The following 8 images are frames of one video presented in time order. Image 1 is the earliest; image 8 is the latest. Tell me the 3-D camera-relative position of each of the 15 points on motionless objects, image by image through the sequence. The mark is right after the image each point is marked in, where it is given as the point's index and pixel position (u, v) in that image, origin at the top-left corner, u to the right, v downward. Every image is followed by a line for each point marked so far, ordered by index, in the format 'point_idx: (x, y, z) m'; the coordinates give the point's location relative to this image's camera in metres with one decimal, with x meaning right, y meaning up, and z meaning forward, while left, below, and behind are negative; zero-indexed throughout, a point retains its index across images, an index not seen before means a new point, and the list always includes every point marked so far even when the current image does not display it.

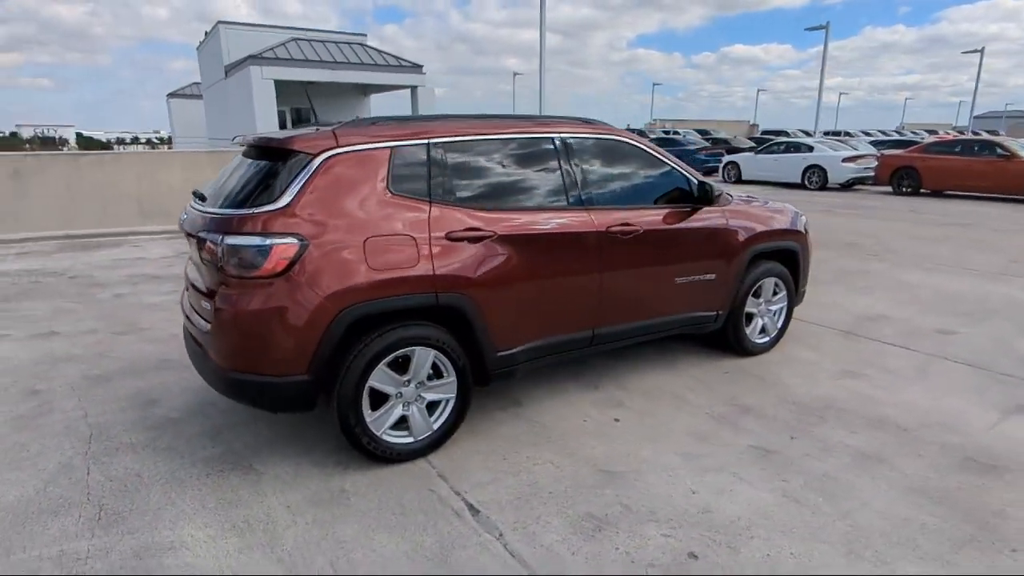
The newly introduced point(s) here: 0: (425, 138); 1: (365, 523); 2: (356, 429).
0: (-0.5, +0.8, +3.5) m
1: (-0.7, -1.1, +2.9) m
2: (-0.8, -0.7, +3.3) m
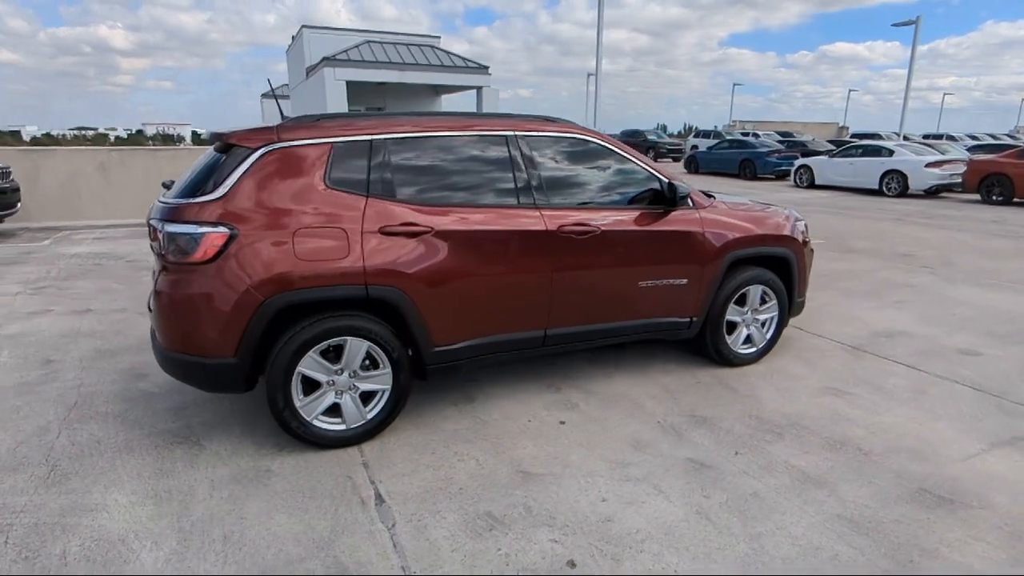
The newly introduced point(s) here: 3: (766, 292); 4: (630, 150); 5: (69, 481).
0: (-0.9, +0.9, +3.6) m
1: (-1.2, -1.1, +3.1) m
2: (-1.2, -0.7, +3.4) m
3: (+1.9, 0.0, +4.7) m
4: (+0.8, +0.9, +4.3) m
5: (-2.3, -1.0, +3.2) m
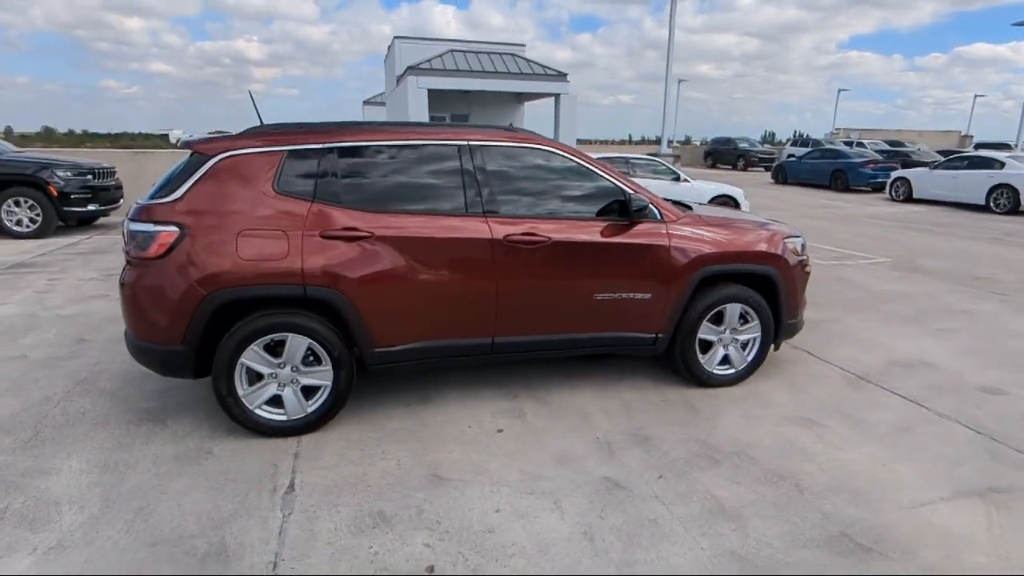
0: (-1.2, +0.9, +3.8) m
1: (-1.7, -1.0, +3.3) m
2: (-1.7, -0.7, +3.7) m
3: (+1.7, -0.2, +4.4) m
4: (+0.6, +0.9, +4.2) m
5: (-2.8, -0.9, +3.7) m
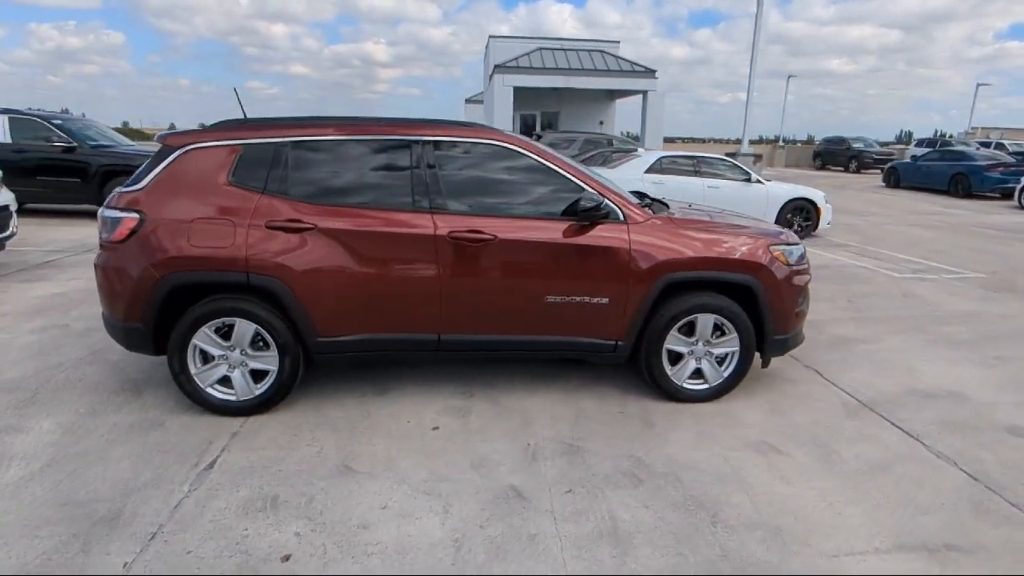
0: (-1.5, +1.0, +3.9) m
1: (-2.2, -0.9, +3.5) m
2: (-2.1, -0.6, +3.9) m
3: (+1.4, -0.2, +4.1) m
4: (+0.3, +0.9, +4.0) m
5: (-3.2, -0.8, +4.1) m
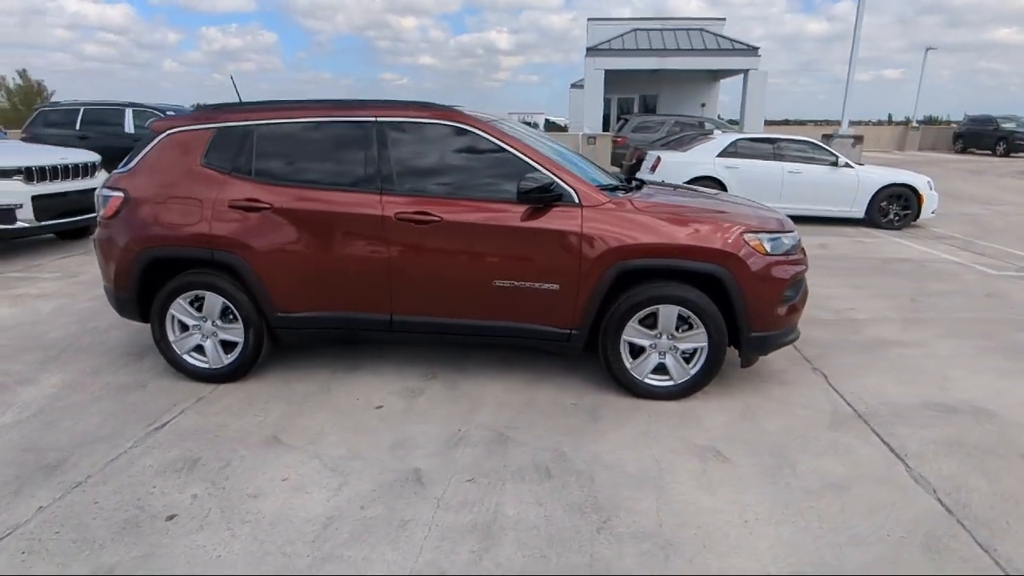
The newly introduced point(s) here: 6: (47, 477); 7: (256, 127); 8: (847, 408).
0: (-1.8, +1.1, +4.1) m
1: (-2.6, -0.8, +3.9) m
2: (-2.4, -0.4, +4.2) m
3: (+1.1, -0.2, +3.7) m
4: (0.0, +1.0, +3.9) m
5: (-3.5, -0.6, +4.6) m
6: (-2.4, -1.0, +3.1) m
7: (-1.7, +1.1, +4.1) m
8: (+2.1, -0.7, +3.8) m
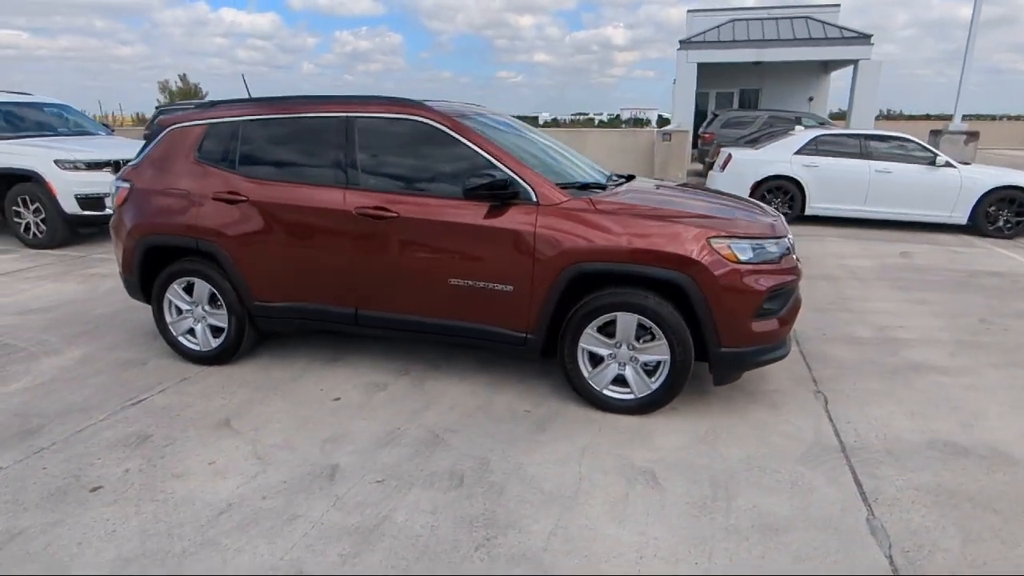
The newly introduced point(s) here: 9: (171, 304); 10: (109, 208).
0: (-1.9, +1.2, +4.3) m
1: (-2.8, -0.6, +4.2) m
2: (-2.6, -0.3, +4.5) m
3: (+0.8, -0.2, +3.4) m
4: (-0.2, +1.0, +3.8) m
5: (-3.5, -0.4, +5.1) m
6: (-2.7, -0.9, +3.4) m
7: (-1.8, +1.1, +4.2) m
8: (+1.8, -0.8, +3.3) m
9: (-2.5, -0.1, +4.4) m
10: (-5.6, +1.1, +8.5) m
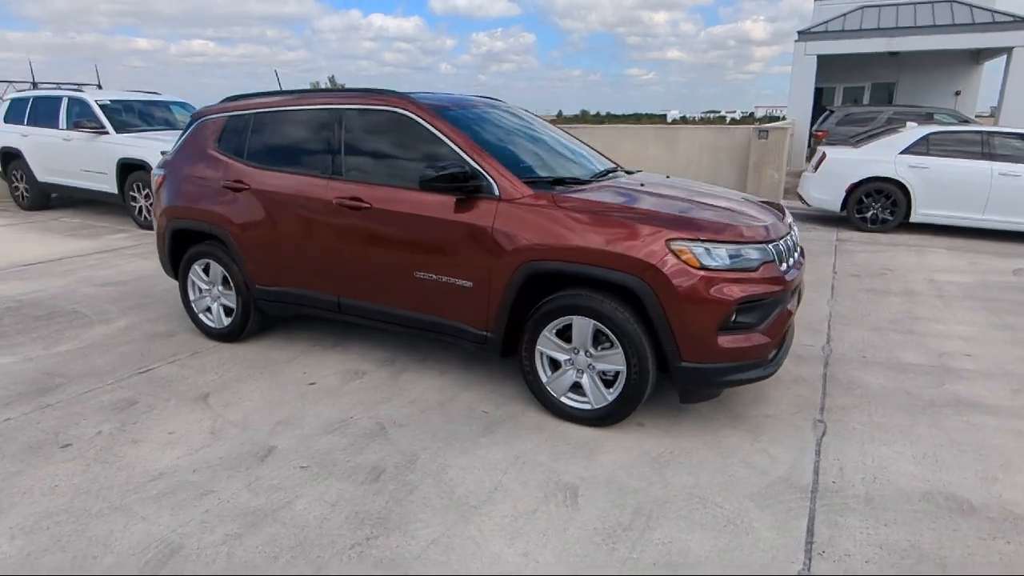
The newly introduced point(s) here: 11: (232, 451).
0: (-1.9, +1.3, +4.5) m
1: (-2.9, -0.5, +4.6) m
2: (-2.6, -0.1, +4.8) m
3: (+0.5, -0.2, +3.2) m
4: (-0.3, +1.0, +3.7) m
5: (-3.4, -0.2, +5.6) m
6: (-3.0, -0.7, +3.8) m
7: (-1.8, +1.3, +4.4) m
8: (+1.4, -0.9, +2.9) m
9: (-2.5, 0.0, +4.8) m
10: (-4.7, +1.4, +9.4) m
11: (-1.4, -0.8, +3.2) m
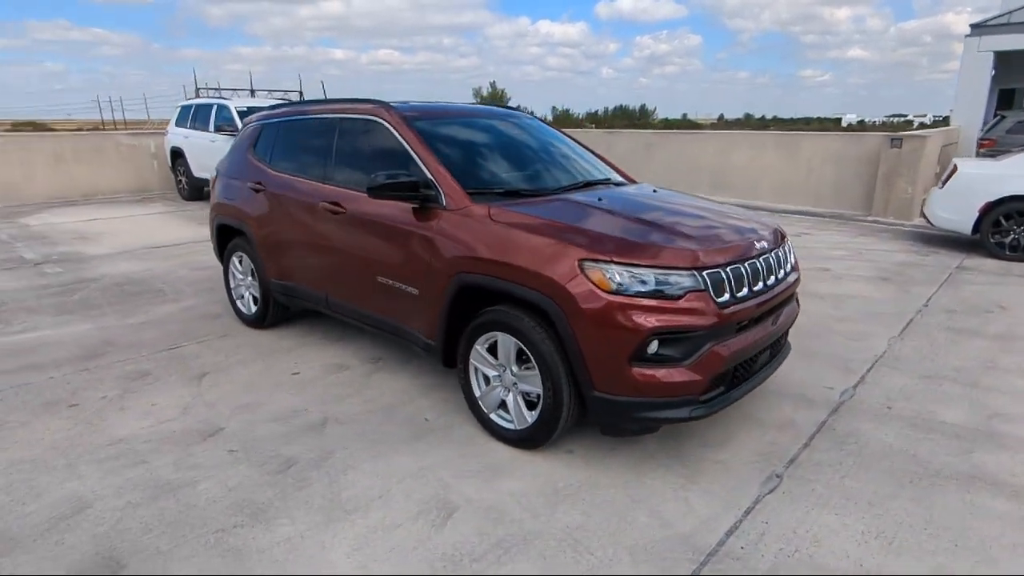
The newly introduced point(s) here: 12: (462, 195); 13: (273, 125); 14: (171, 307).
0: (-1.8, +1.4, +4.9) m
1: (-2.9, -0.4, +5.2) m
2: (-2.5, 0.0, +5.4) m
3: (+0.1, -0.3, +3.0) m
4: (-0.5, +0.9, +3.7) m
5: (-3.2, 0.0, +6.3) m
6: (-3.2, -0.5, +4.5) m
7: (-1.8, +1.3, +4.8) m
8: (+0.9, -1.0, +2.6) m
9: (-2.4, +0.1, +5.3) m
10: (-3.4, +1.6, +10.3) m
11: (-1.8, -0.8, +3.5) m
12: (-0.3, +0.6, +3.4) m
13: (-1.9, +1.3, +4.9) m
14: (-3.3, -0.2, +5.8) m
